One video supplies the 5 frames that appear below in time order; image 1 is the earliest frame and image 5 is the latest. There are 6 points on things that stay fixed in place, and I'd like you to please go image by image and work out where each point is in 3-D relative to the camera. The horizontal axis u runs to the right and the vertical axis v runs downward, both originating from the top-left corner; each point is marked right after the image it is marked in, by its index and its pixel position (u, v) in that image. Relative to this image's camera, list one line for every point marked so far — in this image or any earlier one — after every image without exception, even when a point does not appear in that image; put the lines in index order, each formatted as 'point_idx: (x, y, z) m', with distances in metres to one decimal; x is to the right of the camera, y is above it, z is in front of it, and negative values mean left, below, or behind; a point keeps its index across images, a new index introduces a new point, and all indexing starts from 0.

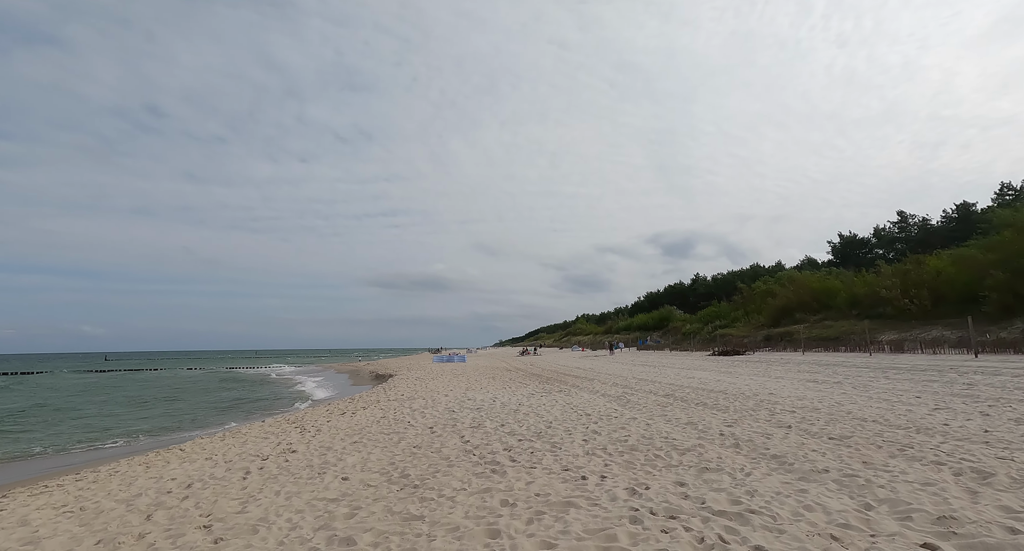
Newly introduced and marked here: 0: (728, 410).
0: (+5.0, -3.1, +10.2) m
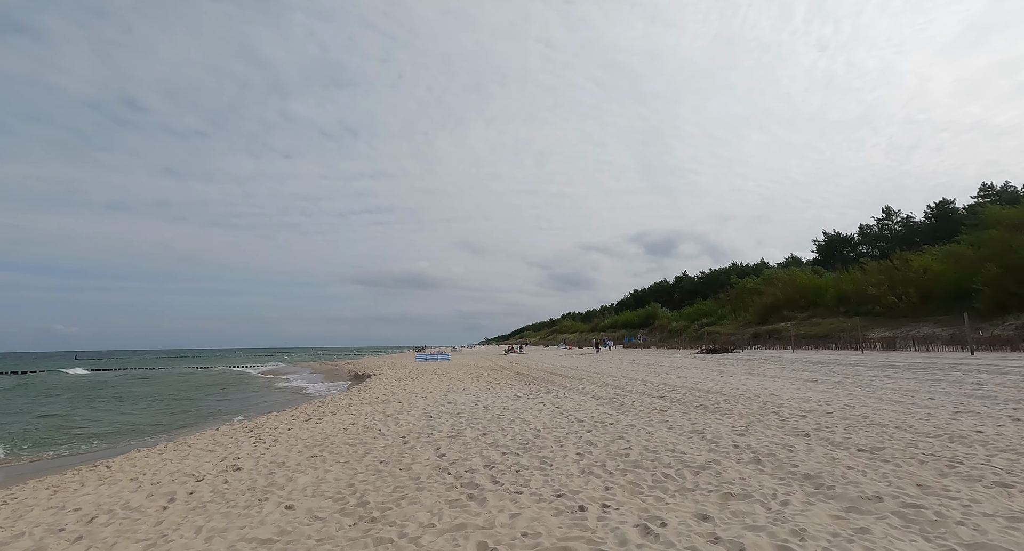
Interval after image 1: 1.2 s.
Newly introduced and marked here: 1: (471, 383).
0: (+4.7, -3.0, +9.3) m
1: (-1.8, -4.8, +19.4) m
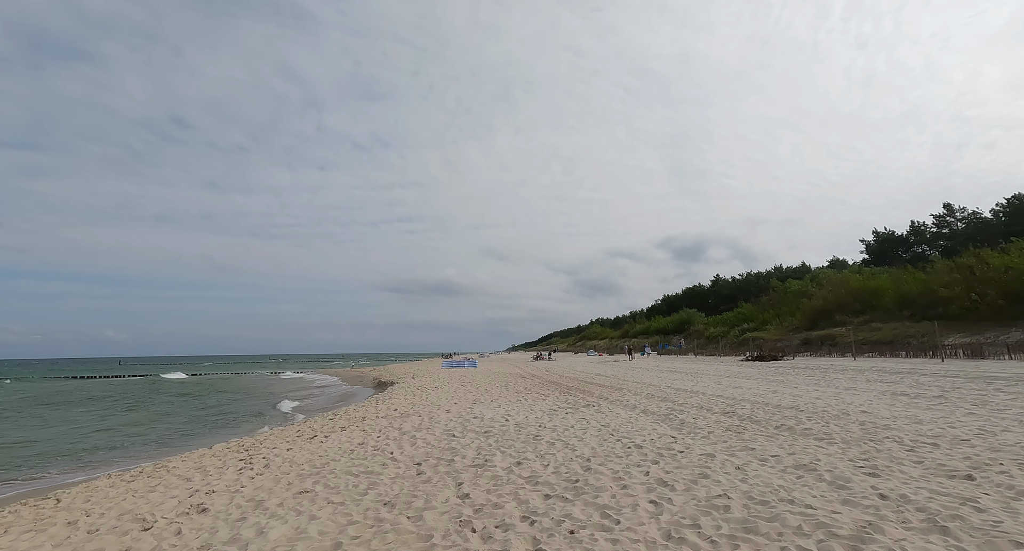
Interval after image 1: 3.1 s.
0: (+5.4, -2.8, +7.3) m
1: (-0.5, -4.7, +17.7) m
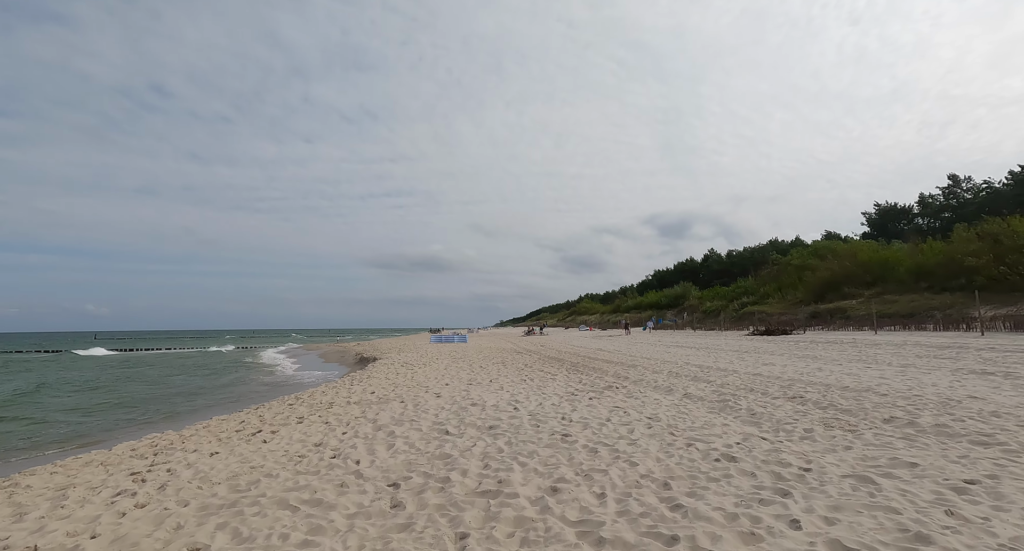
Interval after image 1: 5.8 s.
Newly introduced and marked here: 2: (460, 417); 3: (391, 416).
0: (+5.6, -1.9, +4.9) m
1: (-0.5, -3.3, +15.3) m
2: (-0.9, -2.4, +7.5) m
3: (-2.2, -2.6, +8.0) m
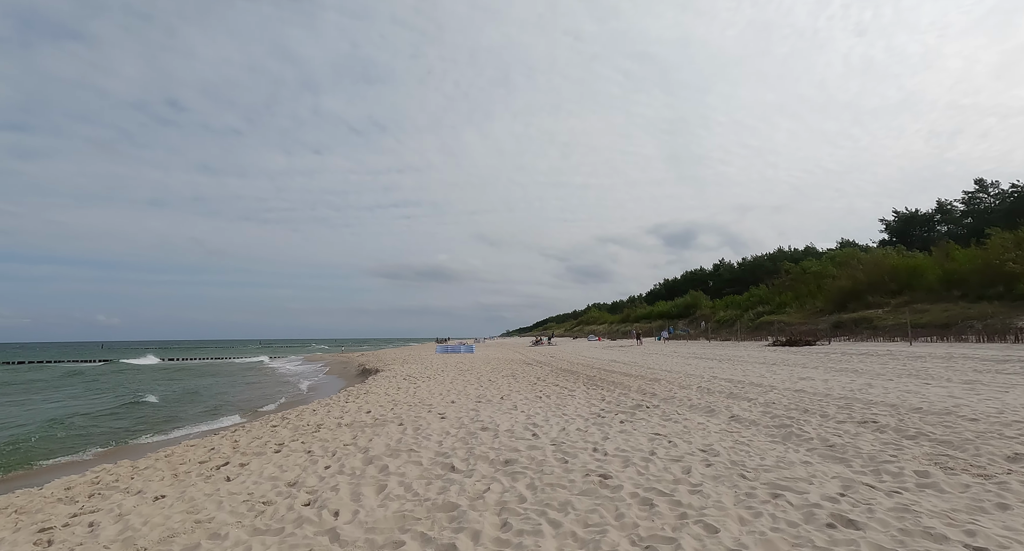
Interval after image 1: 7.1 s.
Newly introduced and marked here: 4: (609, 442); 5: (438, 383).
0: (+5.9, -1.9, +3.5) m
1: (-0.1, -3.5, +13.9) m
2: (-0.6, -2.4, +6.2) m
3: (-1.9, -2.6, +6.7) m
4: (+1.4, -2.3, +6.1) m
5: (-2.4, -3.6, +14.6) m
